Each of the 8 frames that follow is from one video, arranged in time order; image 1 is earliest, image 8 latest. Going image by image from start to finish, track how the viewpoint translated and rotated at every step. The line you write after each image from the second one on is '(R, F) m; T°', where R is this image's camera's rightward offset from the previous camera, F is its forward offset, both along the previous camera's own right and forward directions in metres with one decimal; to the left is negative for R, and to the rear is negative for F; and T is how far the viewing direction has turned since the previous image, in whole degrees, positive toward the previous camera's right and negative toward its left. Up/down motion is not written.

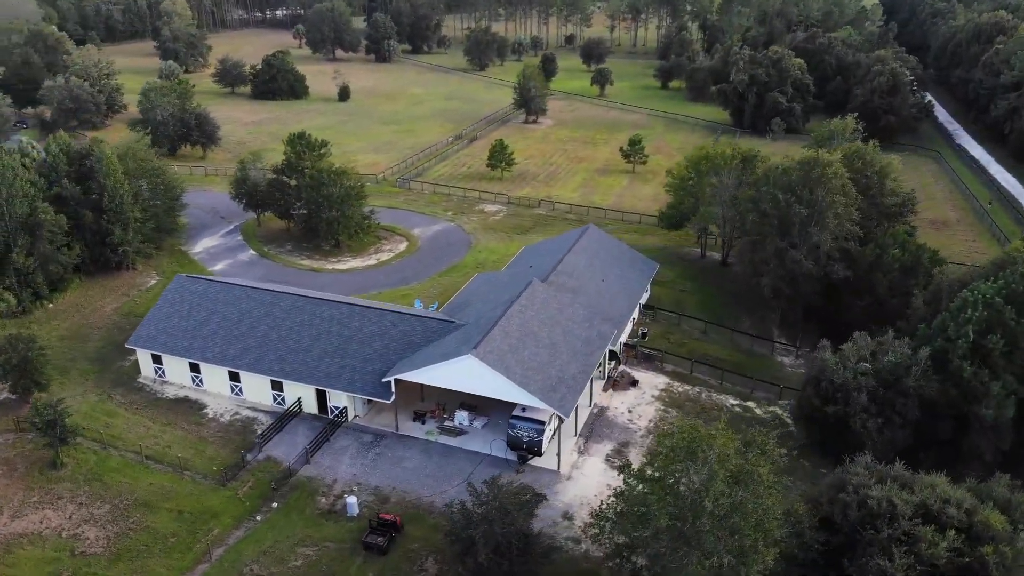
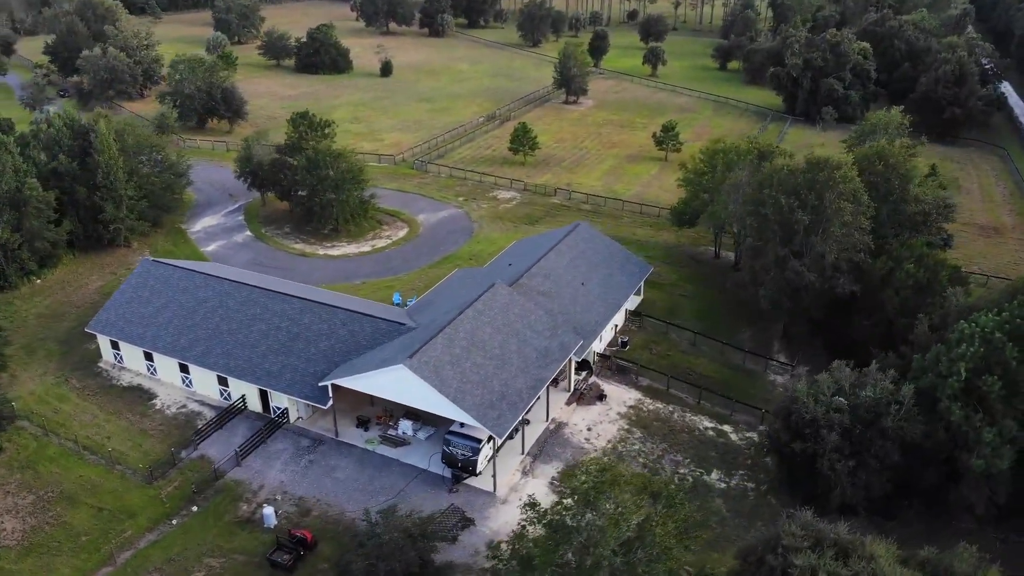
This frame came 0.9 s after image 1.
(+4.8, +2.5) m; -6°
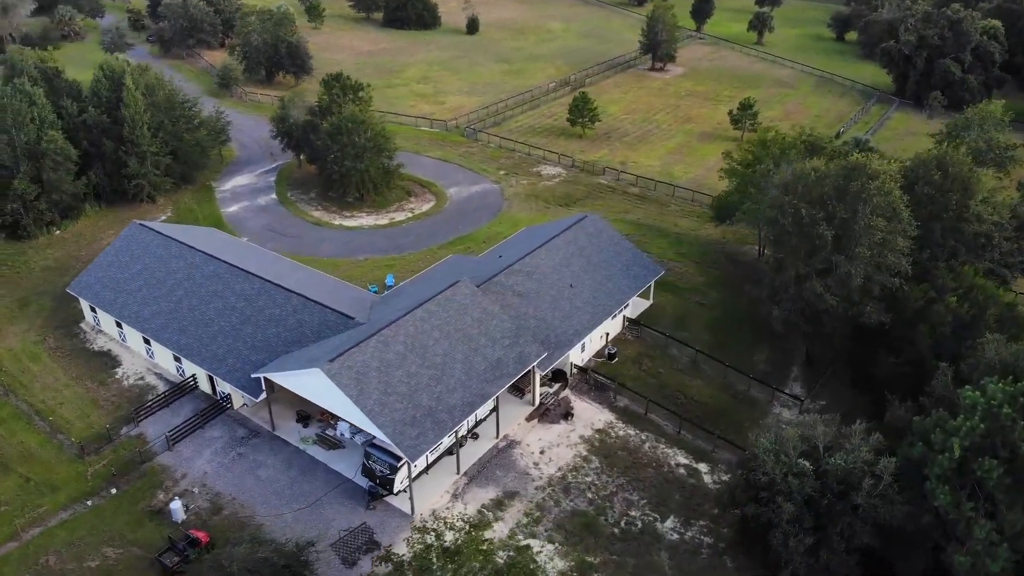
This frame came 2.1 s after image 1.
(+5.8, +3.5) m; -9°
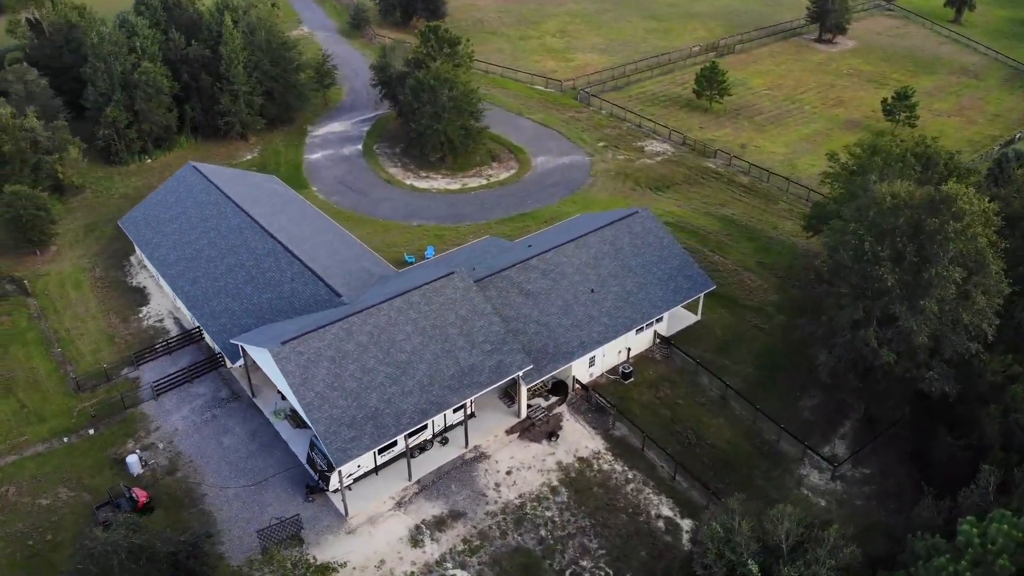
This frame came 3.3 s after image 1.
(+5.9, +3.5) m; -12°
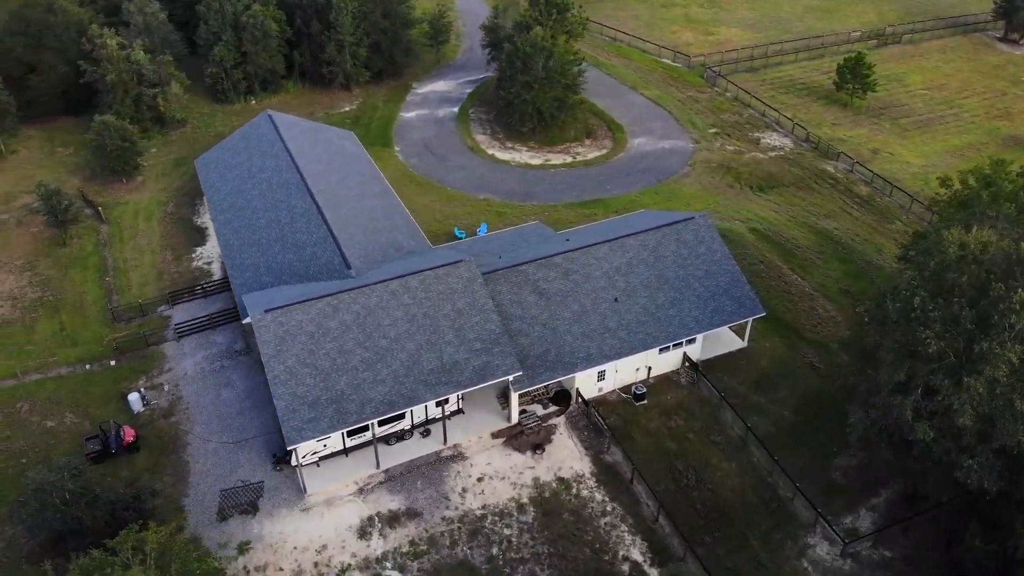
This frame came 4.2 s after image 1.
(+4.9, +2.3) m; -11°
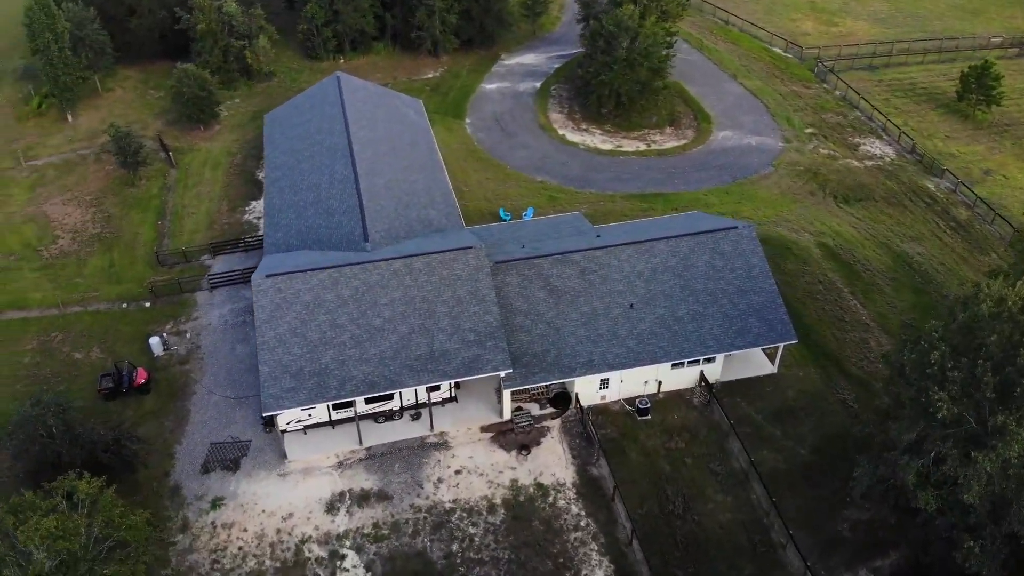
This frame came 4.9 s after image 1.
(+3.7, +1.2) m; -9°
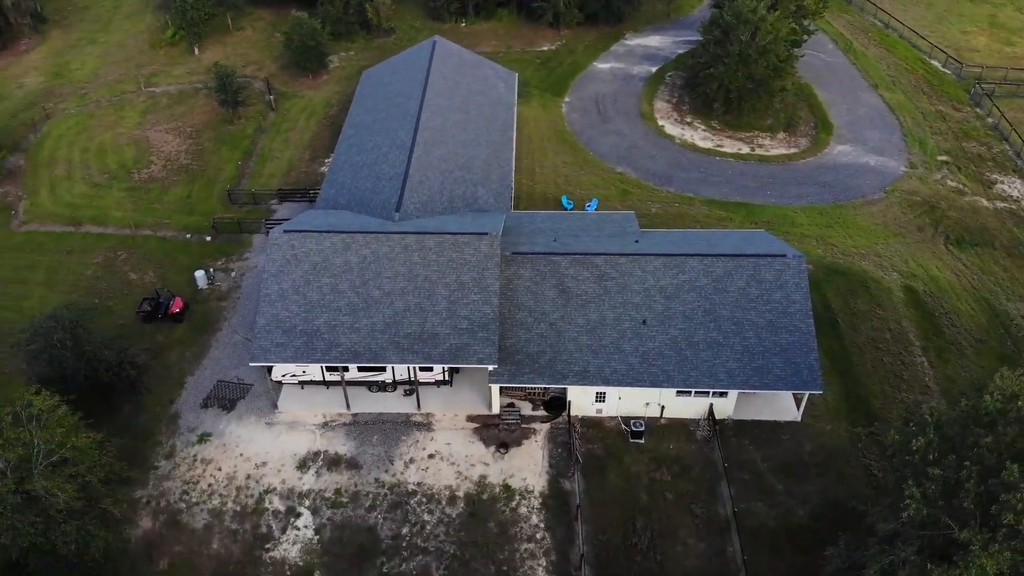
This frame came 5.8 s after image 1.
(+4.6, +1.3) m; -11°
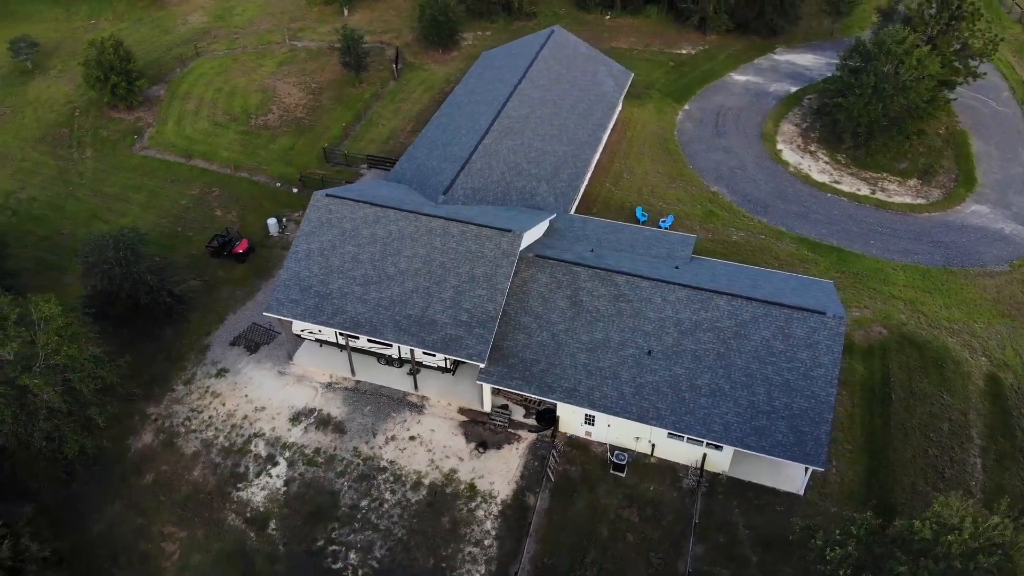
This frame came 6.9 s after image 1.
(+5.0, +1.0) m; -13°
